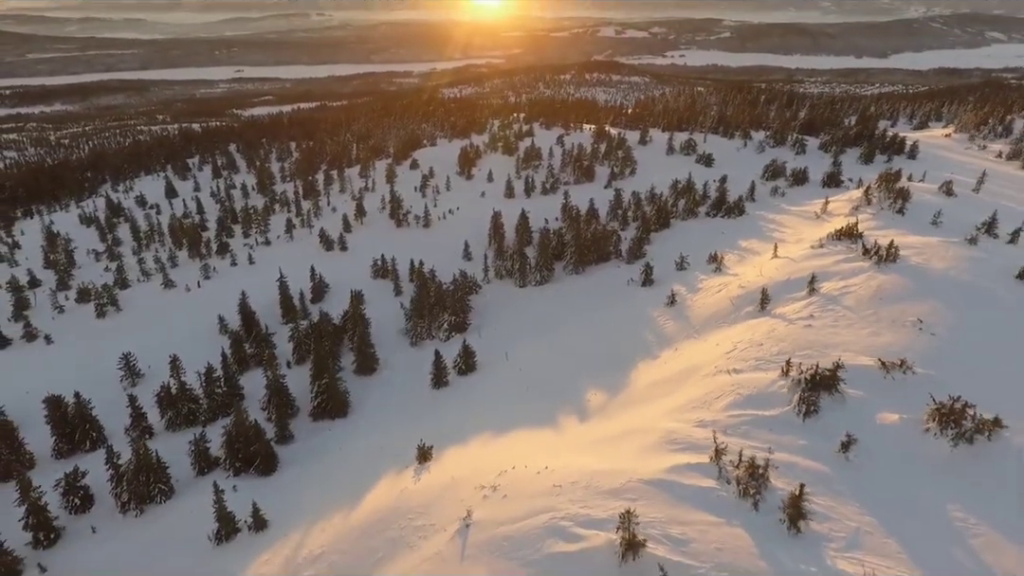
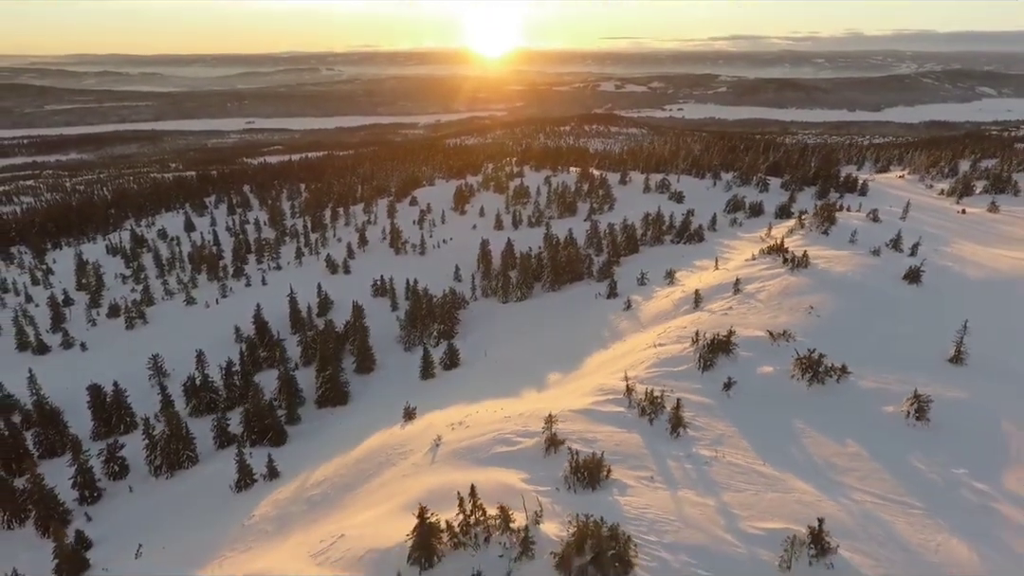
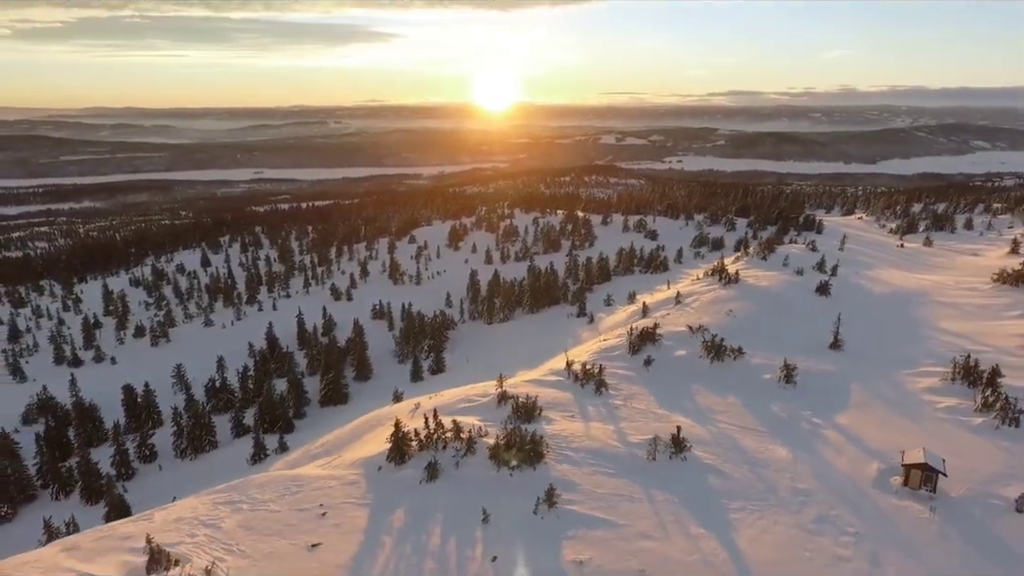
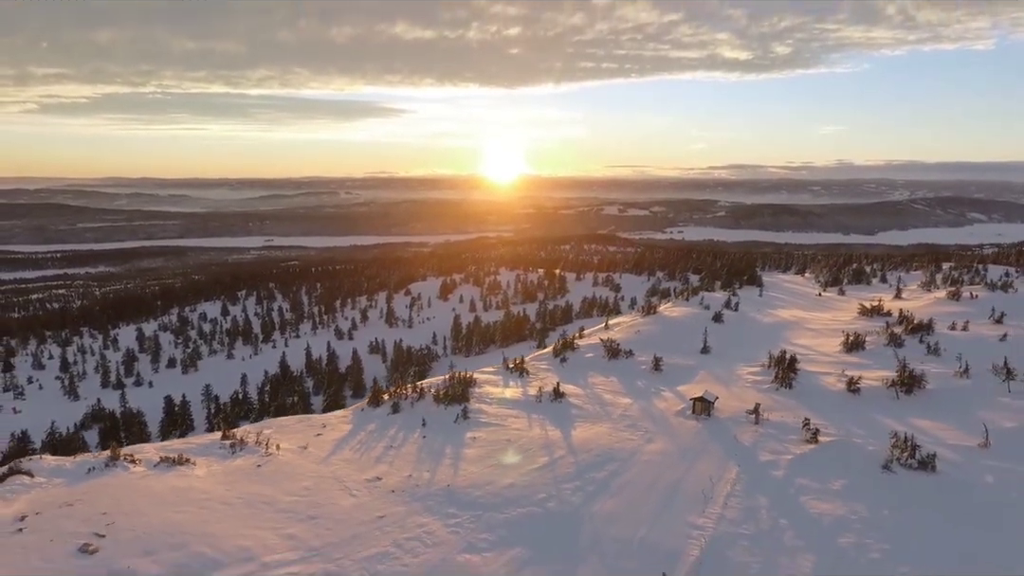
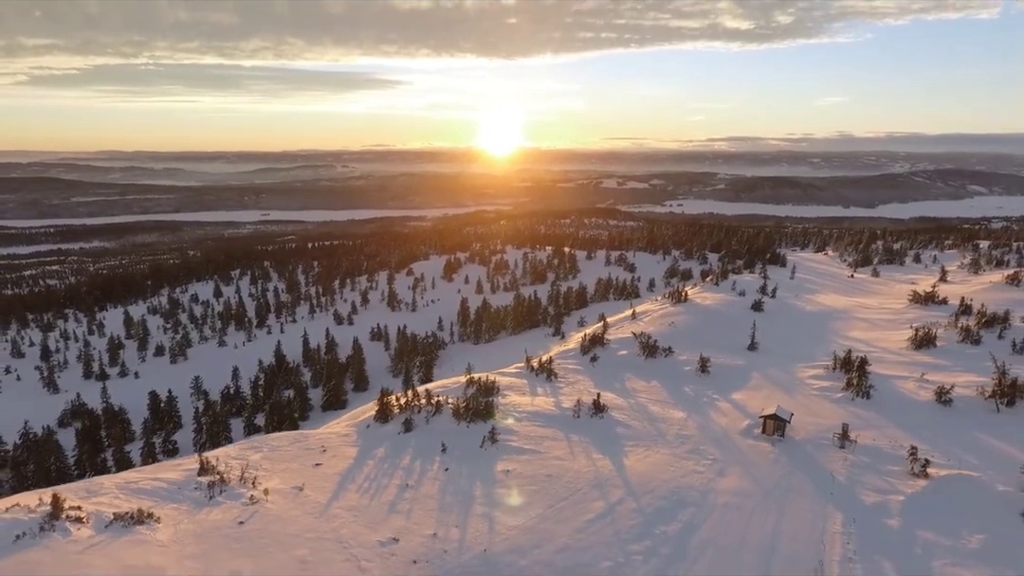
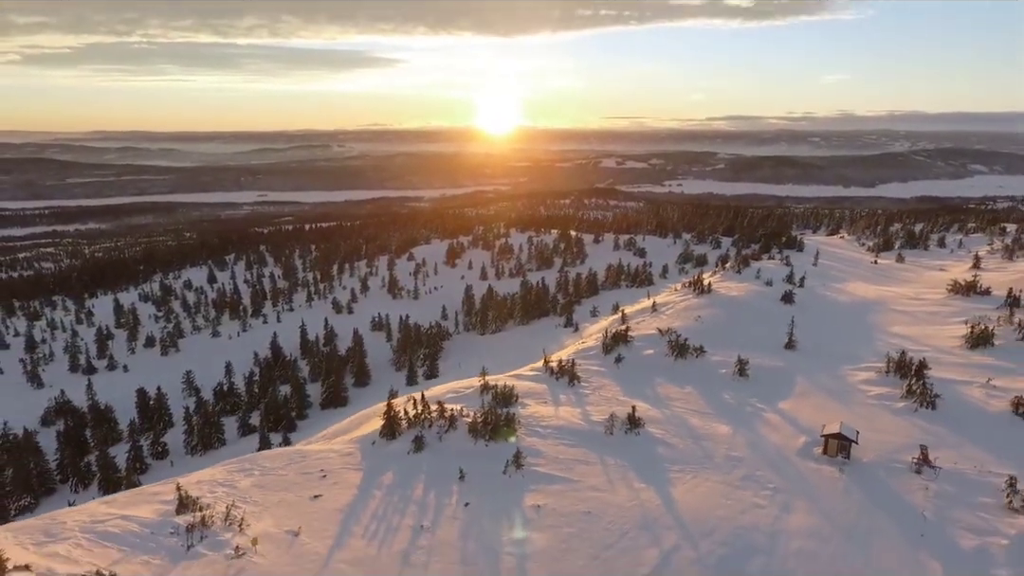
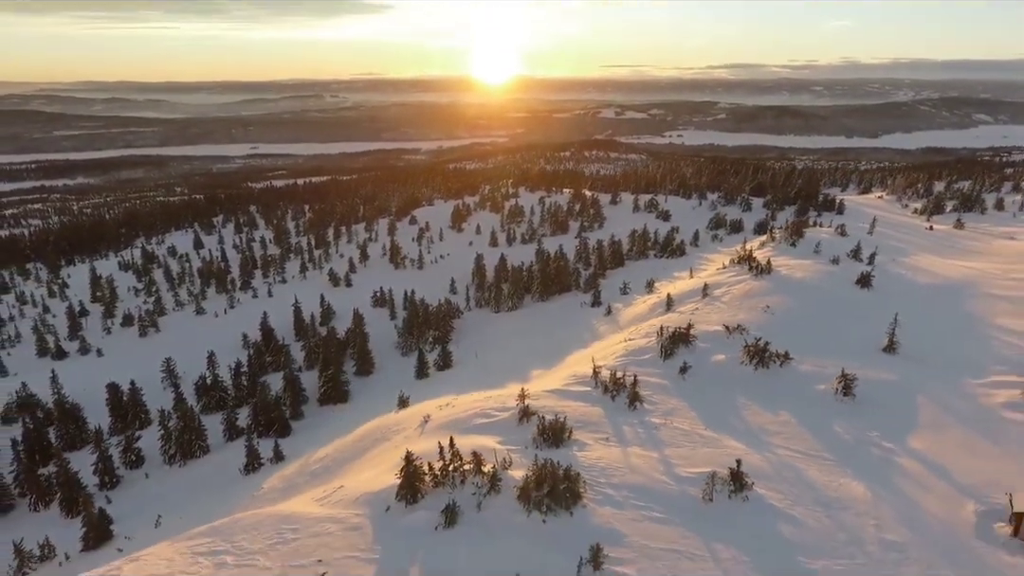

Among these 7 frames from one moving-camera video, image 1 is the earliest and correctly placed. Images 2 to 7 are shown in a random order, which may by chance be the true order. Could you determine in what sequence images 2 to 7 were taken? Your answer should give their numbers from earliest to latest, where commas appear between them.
2, 7, 3, 6, 5, 4
